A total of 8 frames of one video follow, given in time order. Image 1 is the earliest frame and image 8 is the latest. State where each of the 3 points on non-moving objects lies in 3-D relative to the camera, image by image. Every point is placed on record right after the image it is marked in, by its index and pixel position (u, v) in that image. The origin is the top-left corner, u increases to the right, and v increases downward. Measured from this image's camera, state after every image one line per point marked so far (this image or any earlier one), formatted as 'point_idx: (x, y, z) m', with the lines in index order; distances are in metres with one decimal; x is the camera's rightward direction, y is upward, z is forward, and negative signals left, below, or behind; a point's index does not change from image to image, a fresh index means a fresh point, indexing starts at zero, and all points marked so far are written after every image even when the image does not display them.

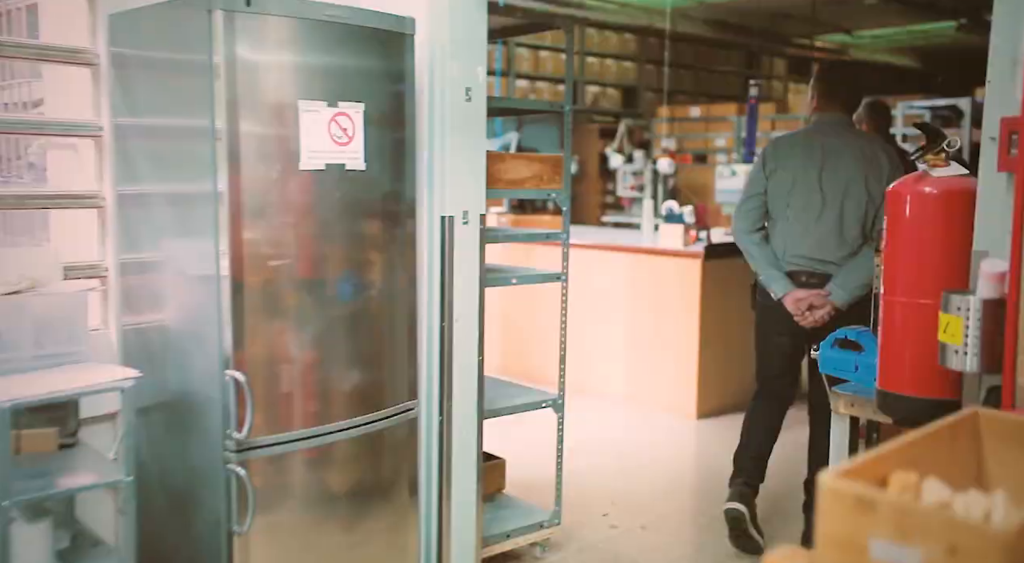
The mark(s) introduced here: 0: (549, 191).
0: (+0.1, +0.3, +3.0) m
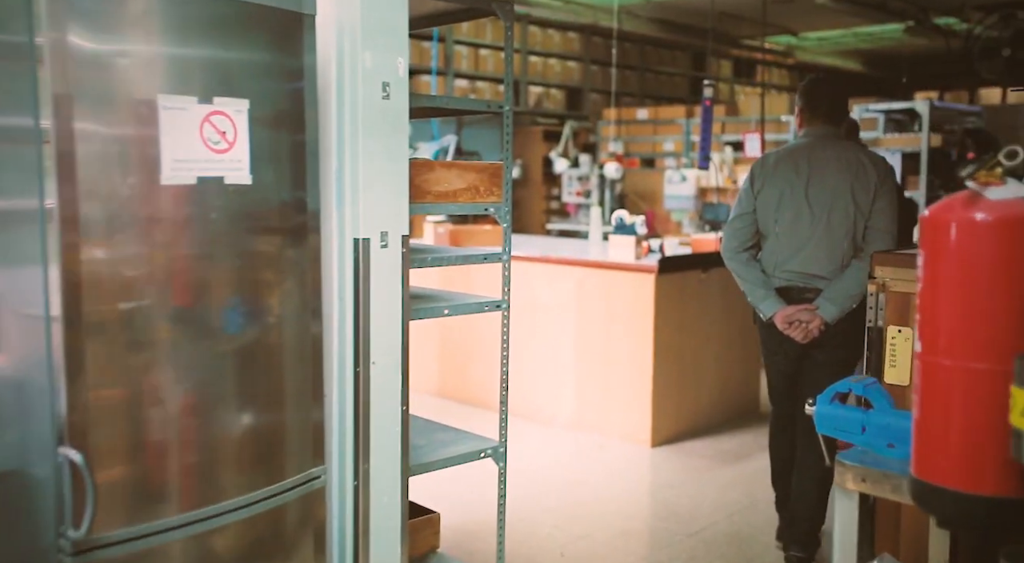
0: (-0.1, +0.2, +2.6) m
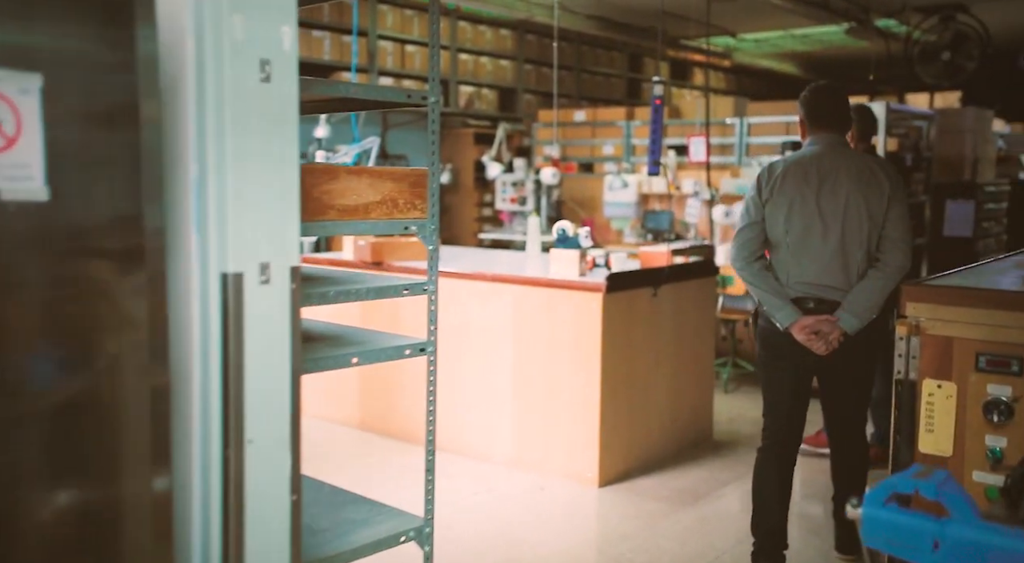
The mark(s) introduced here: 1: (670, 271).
0: (-0.2, +0.1, +2.1) m
1: (+0.7, 0.0, +4.1) m
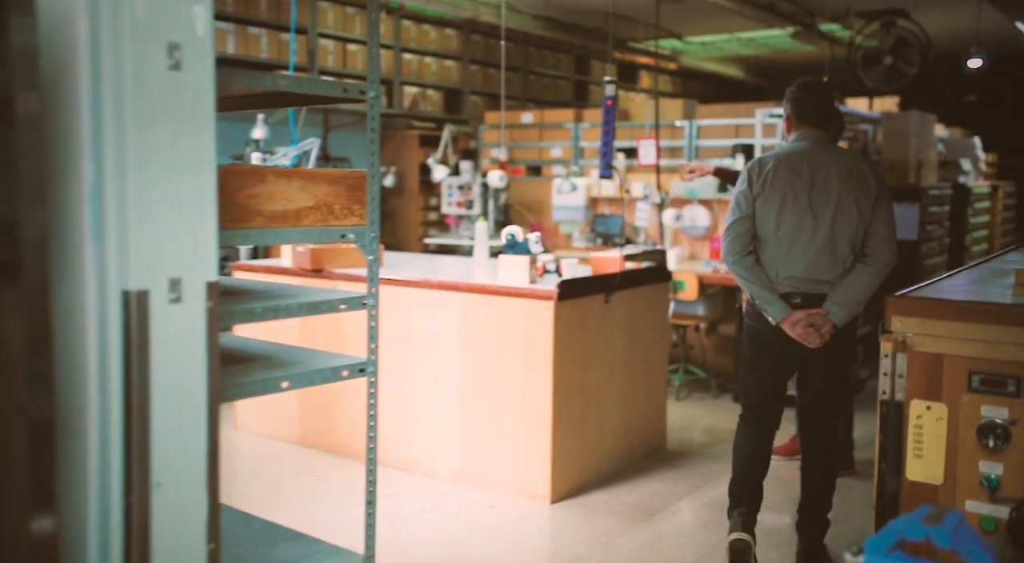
0: (-0.3, +0.1, +1.9) m
1: (+0.5, 0.0, +3.9) m
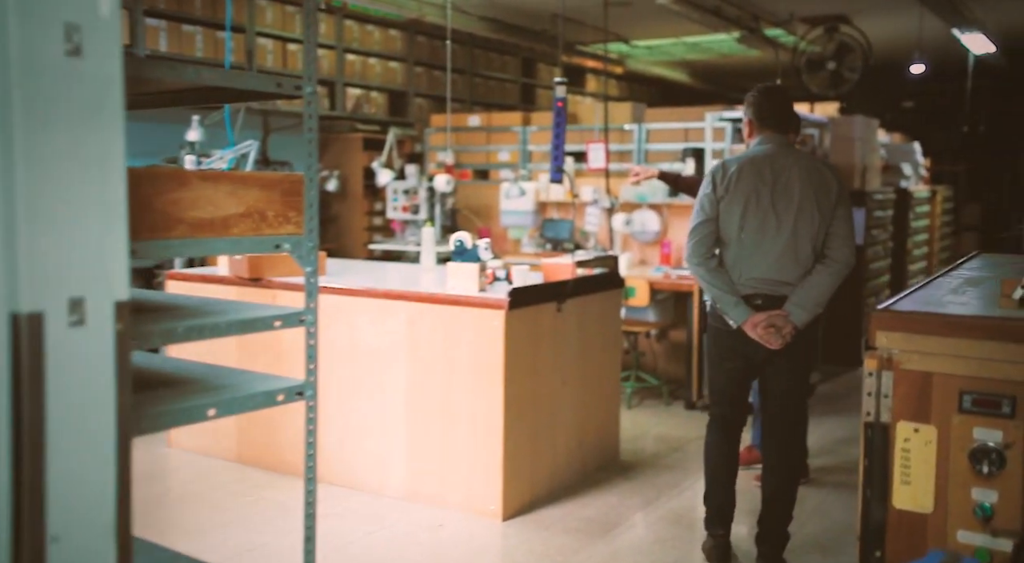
0: (-0.4, +0.1, +1.8) m
1: (+0.3, 0.0, +3.8) m
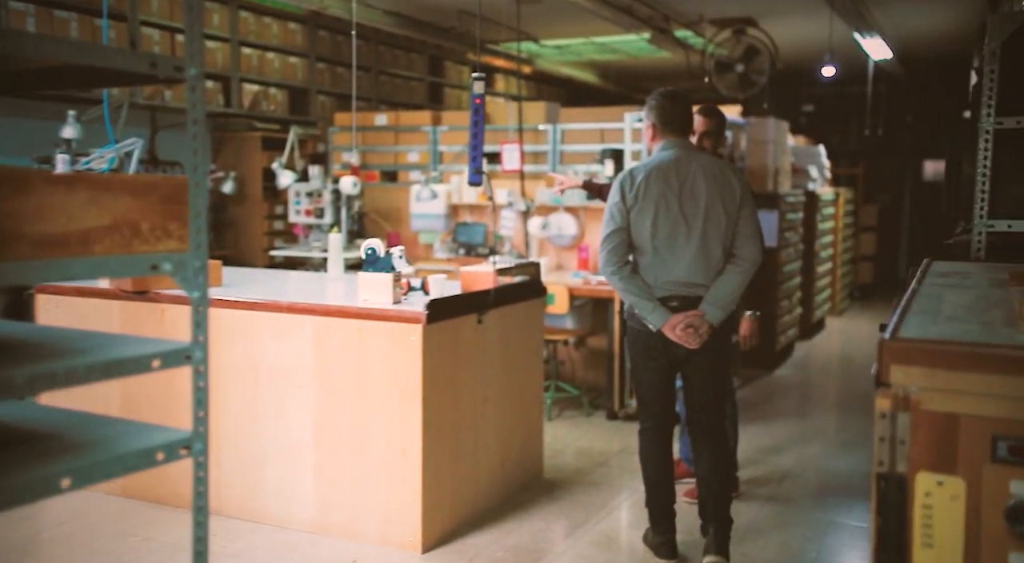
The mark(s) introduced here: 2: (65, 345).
0: (-0.5, 0.0, +1.4) m
1: (-0.1, 0.0, +3.6) m
2: (-0.7, -0.1, +1.5) m
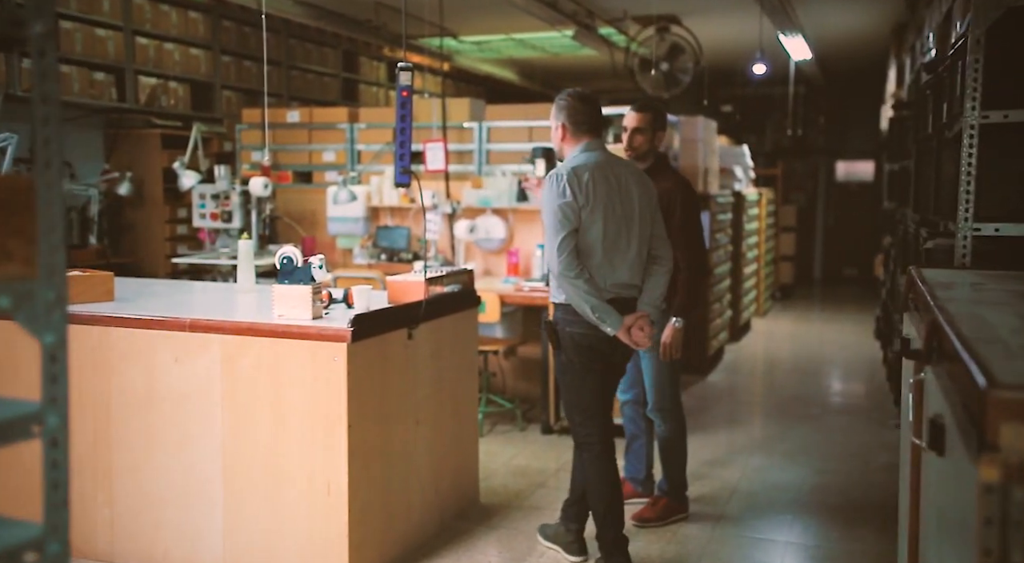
0: (-0.6, 0.0, +1.1) m
1: (-0.3, -0.1, +3.2) m
2: (-0.8, -0.1, +1.1) m
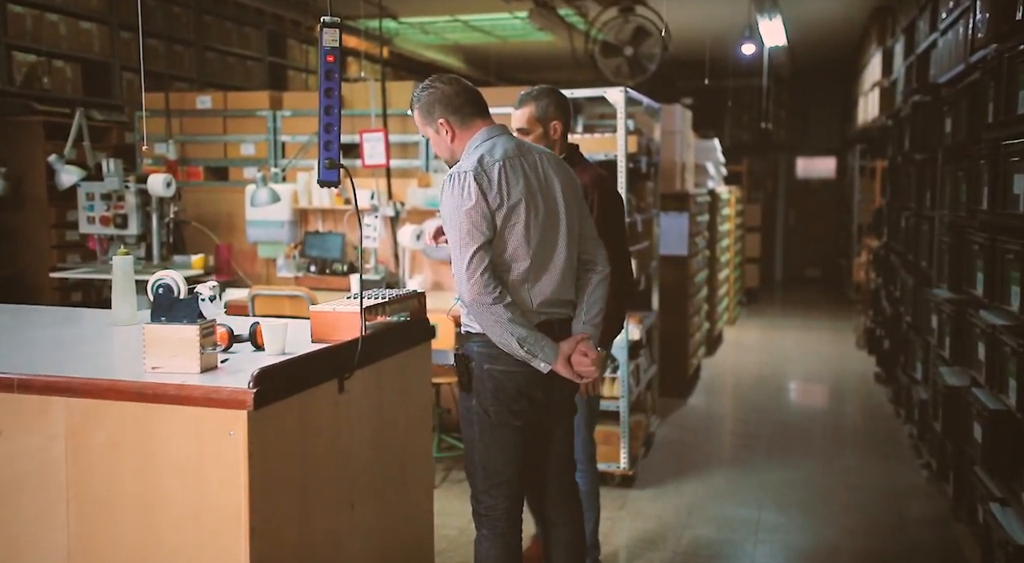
0: (-0.5, -0.1, +0.2) m
1: (-0.4, -0.2, +2.4) m
2: (-0.7, -0.2, +0.2) m
